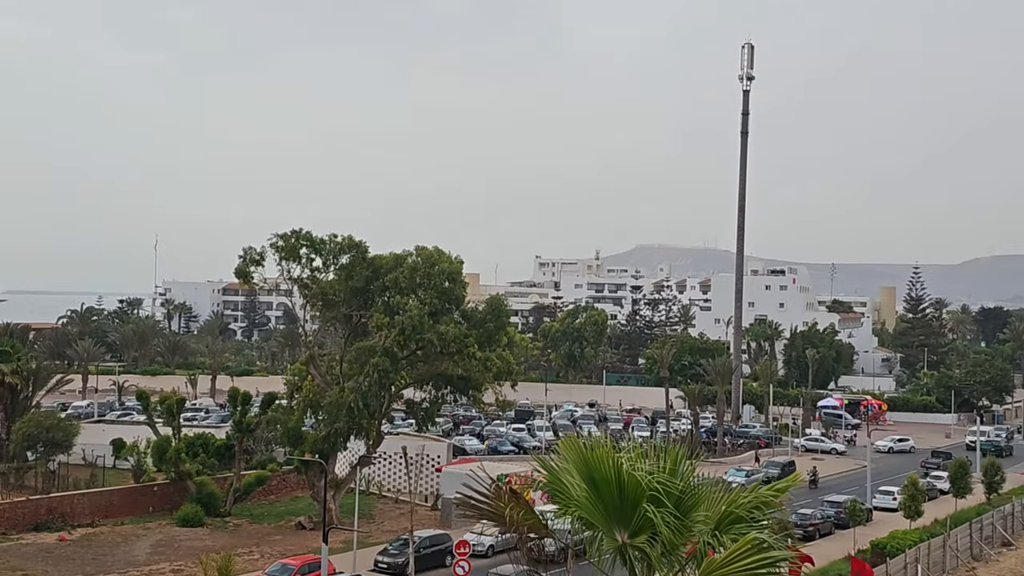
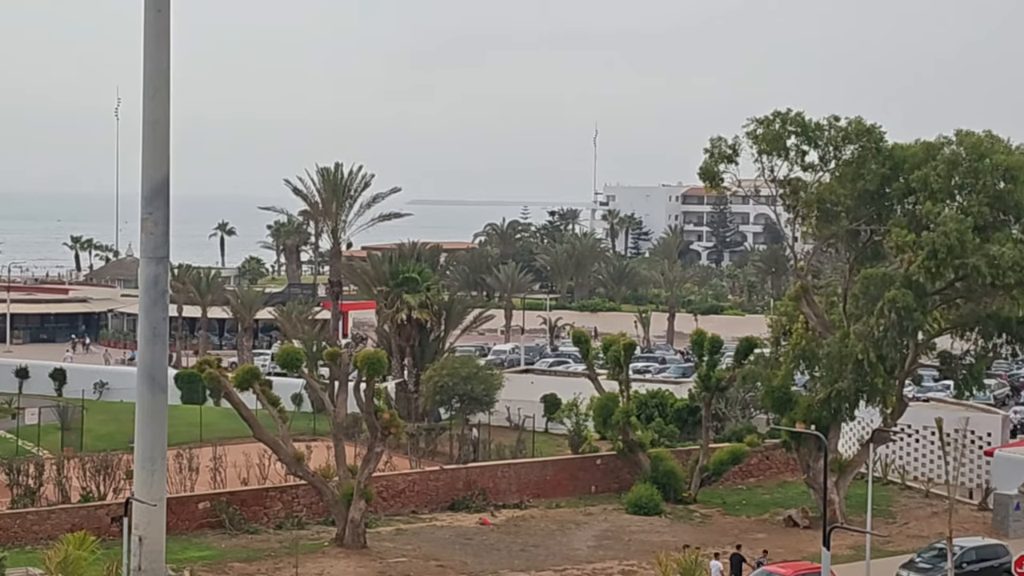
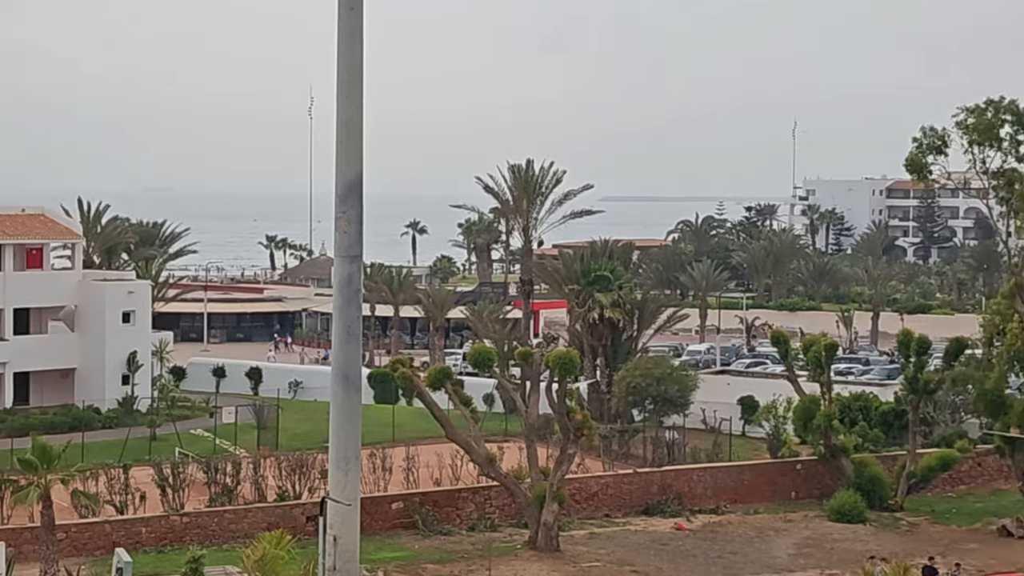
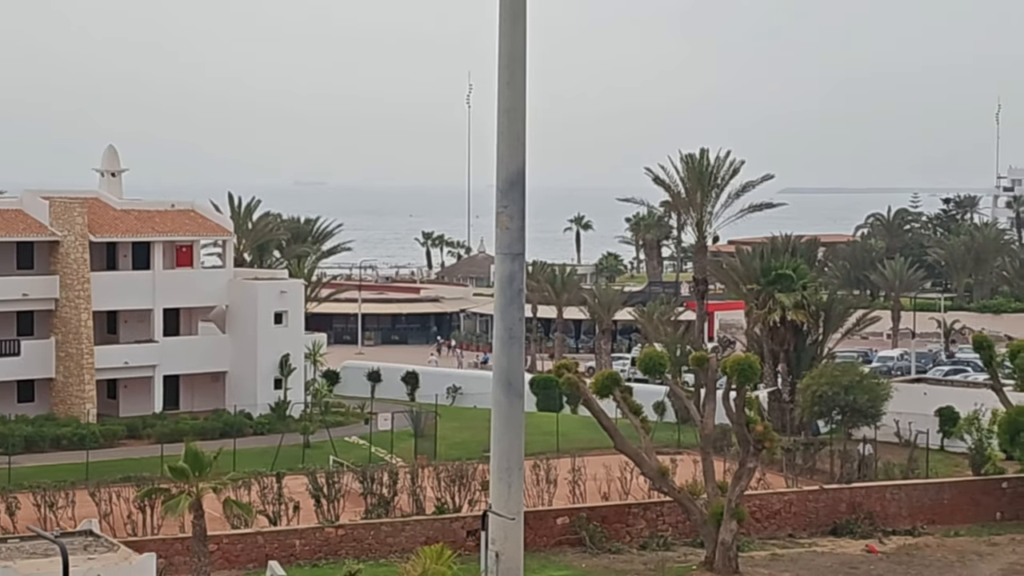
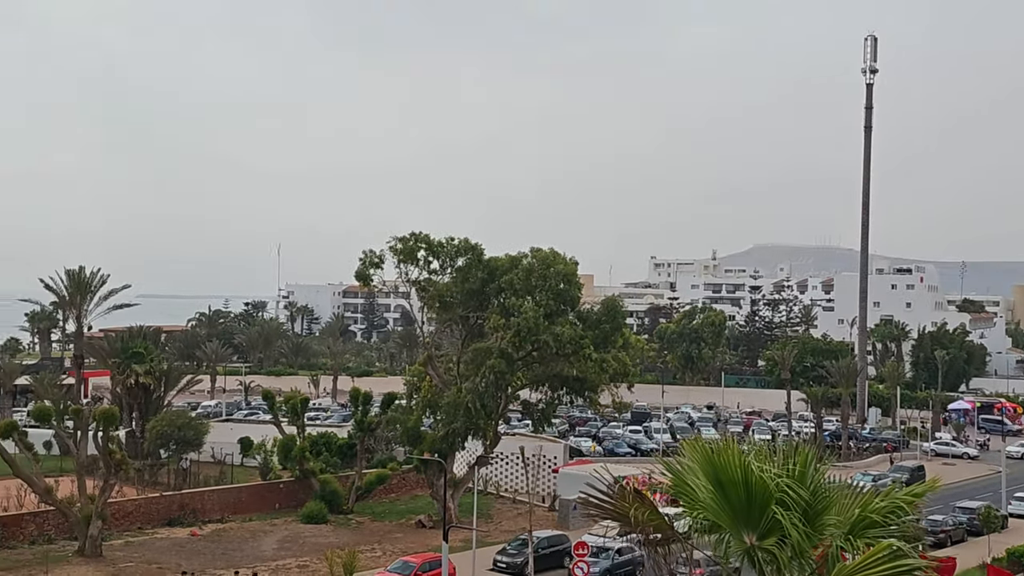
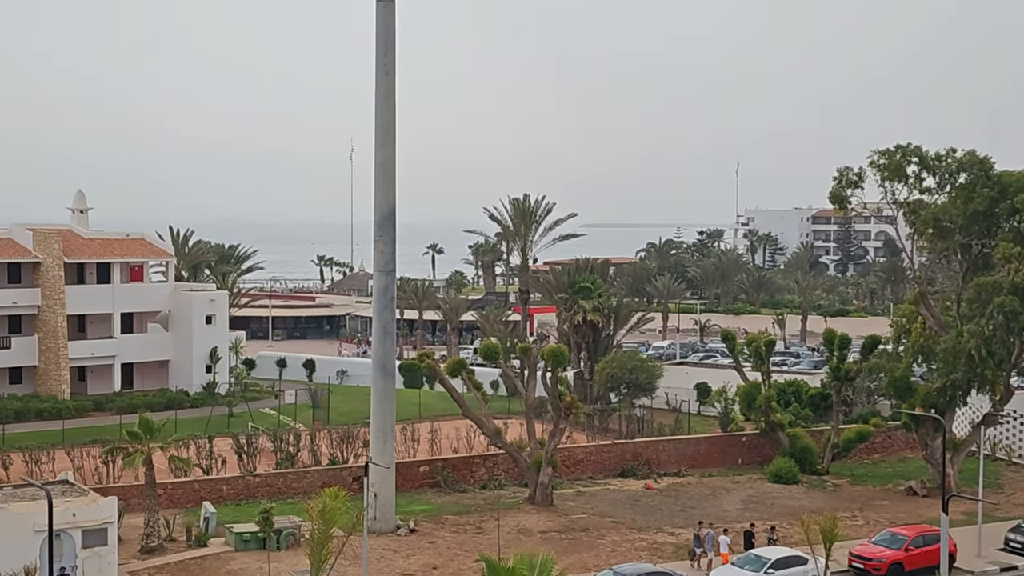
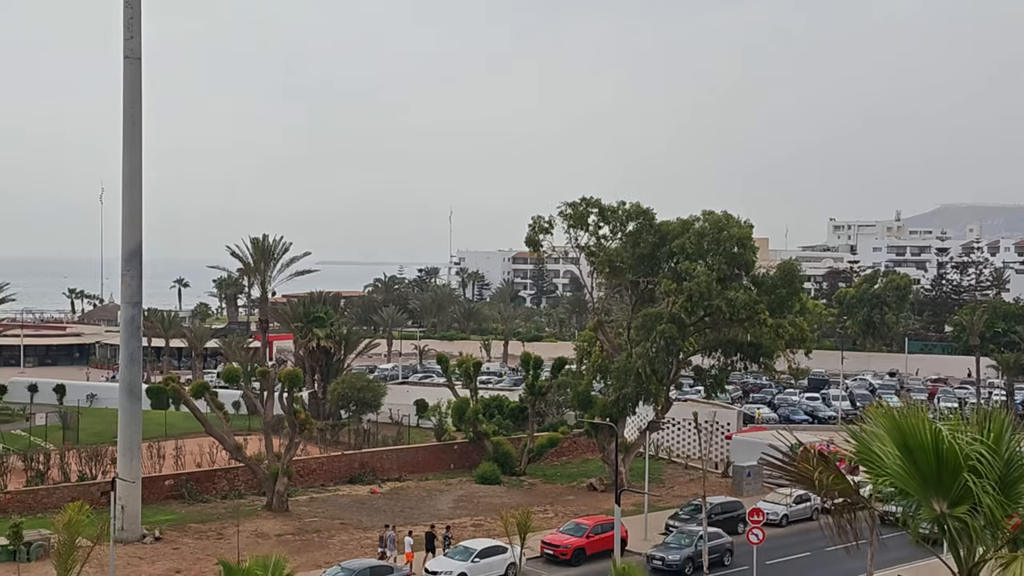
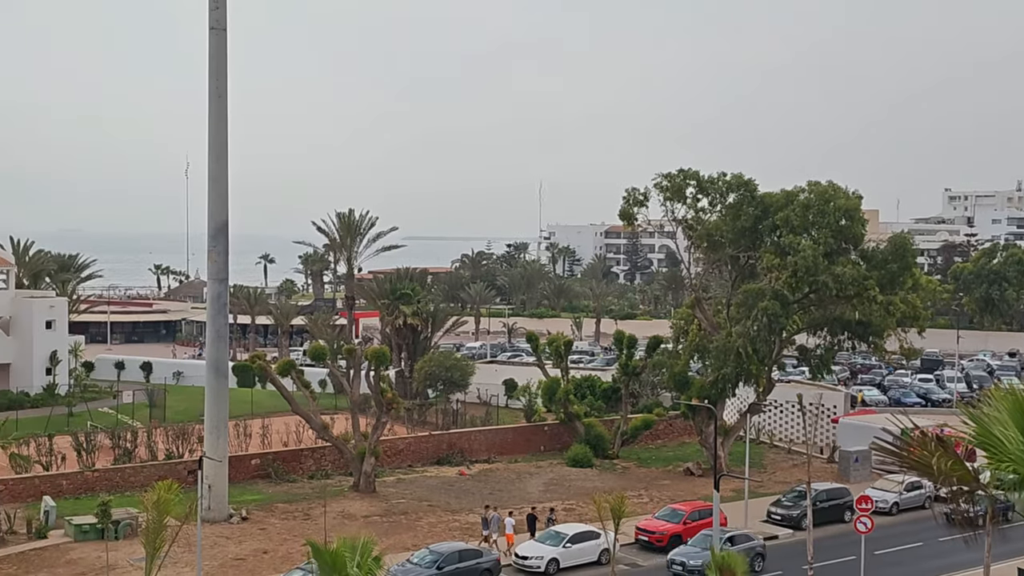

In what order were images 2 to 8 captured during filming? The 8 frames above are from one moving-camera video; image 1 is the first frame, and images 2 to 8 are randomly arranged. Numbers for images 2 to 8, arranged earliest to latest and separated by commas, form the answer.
5, 7, 8, 6, 4, 3, 2
